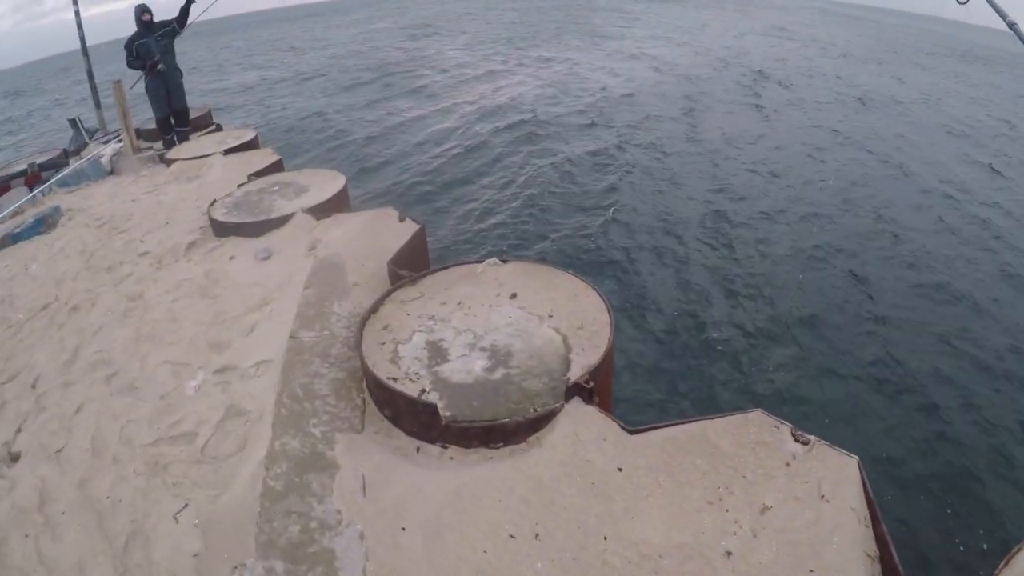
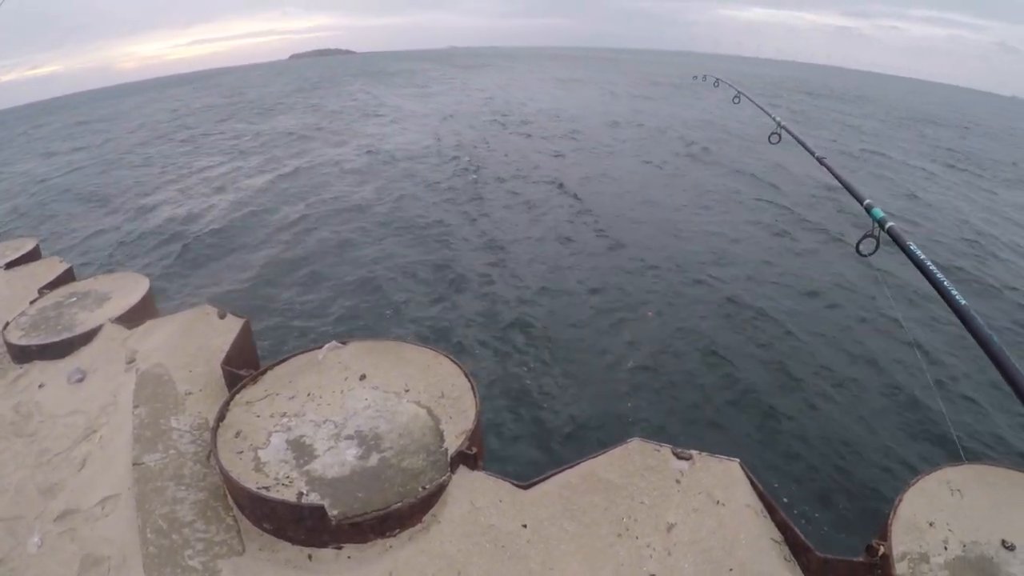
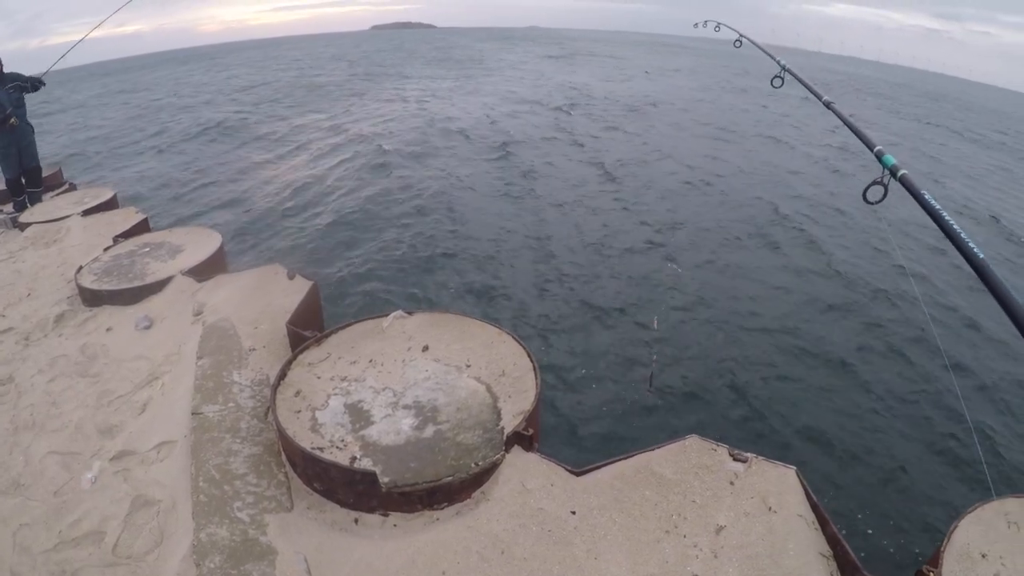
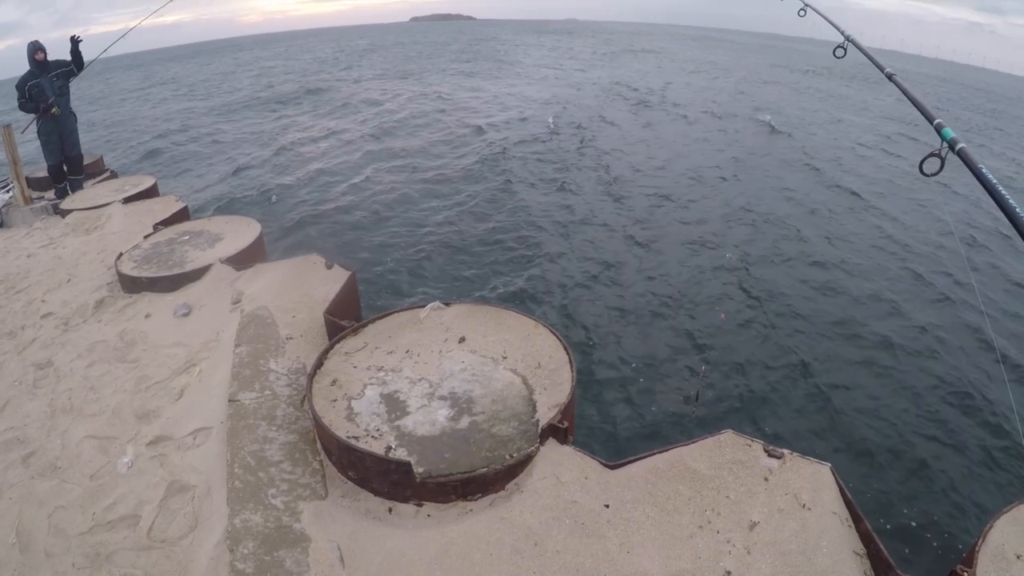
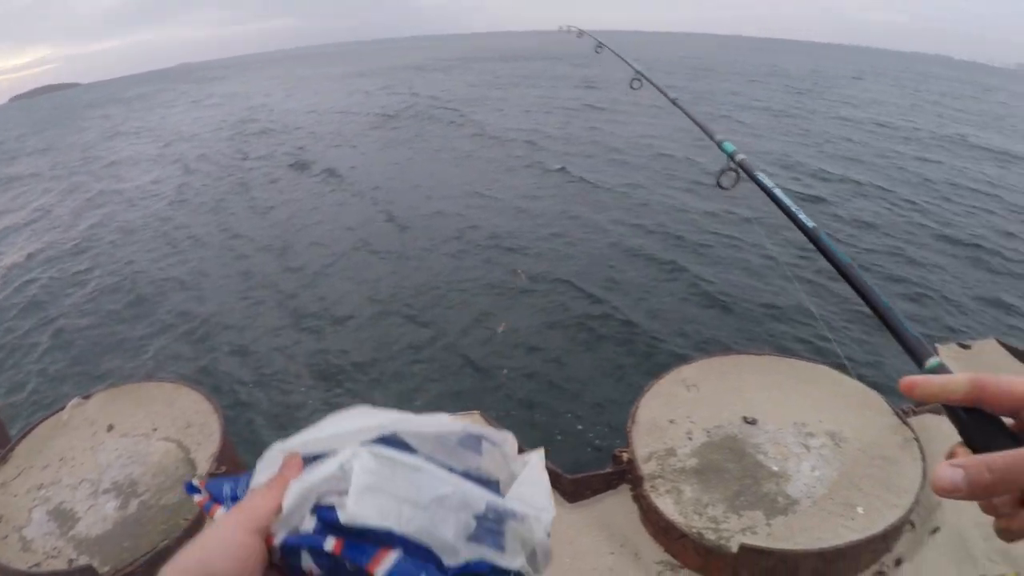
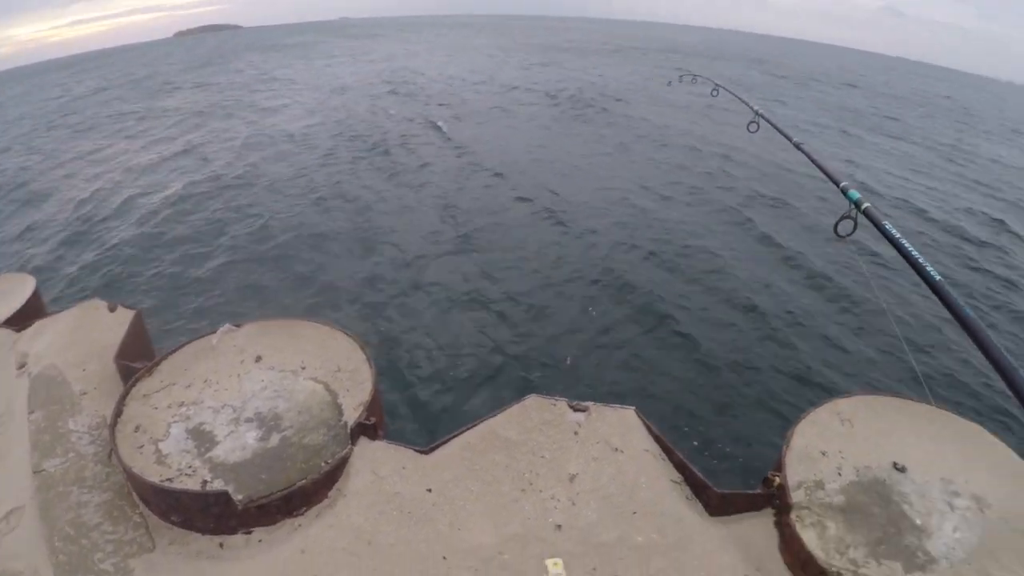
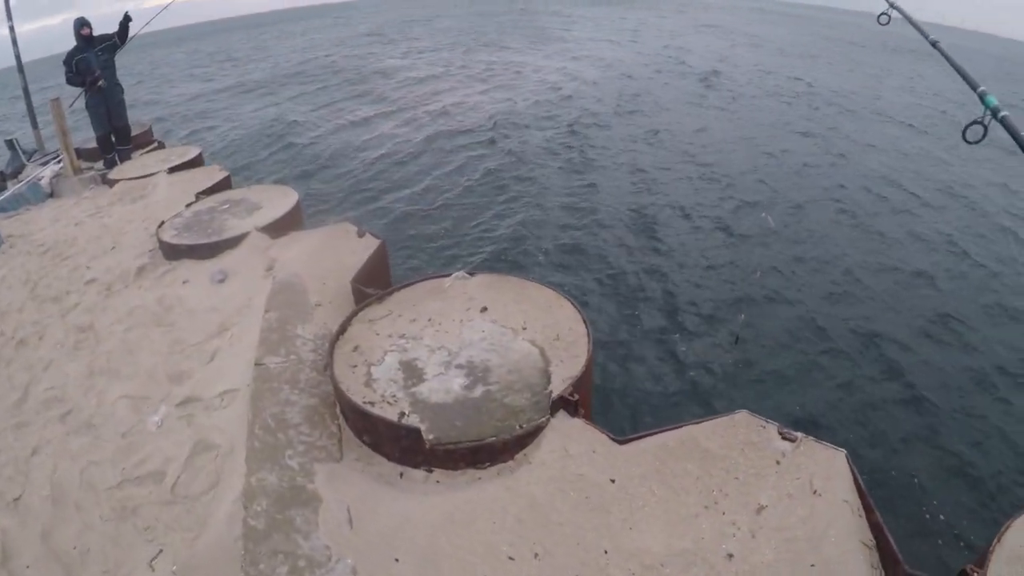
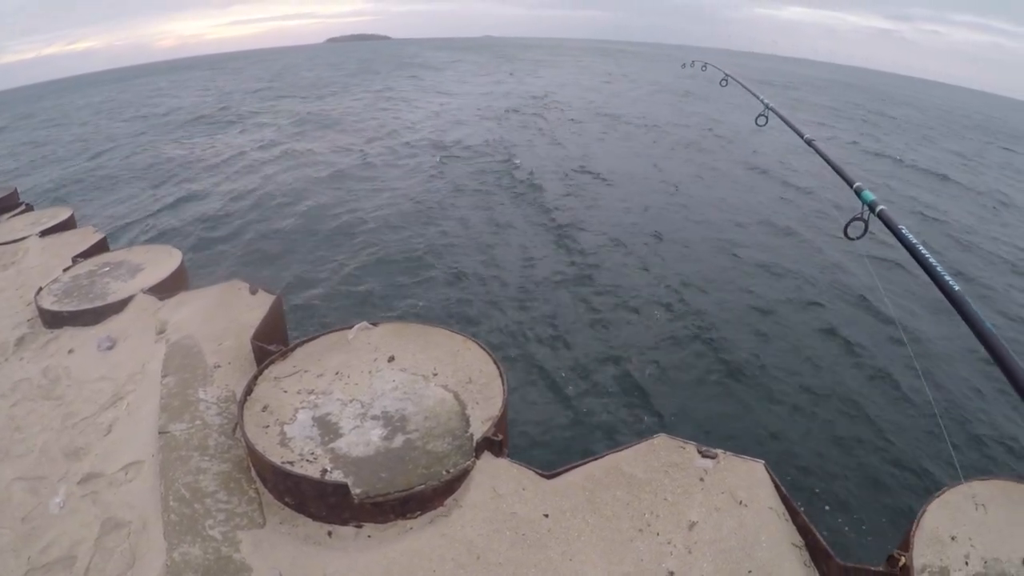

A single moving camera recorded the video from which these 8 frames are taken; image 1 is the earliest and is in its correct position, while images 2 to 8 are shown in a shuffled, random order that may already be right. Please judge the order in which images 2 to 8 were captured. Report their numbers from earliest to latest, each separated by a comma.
7, 4, 3, 8, 2, 6, 5
